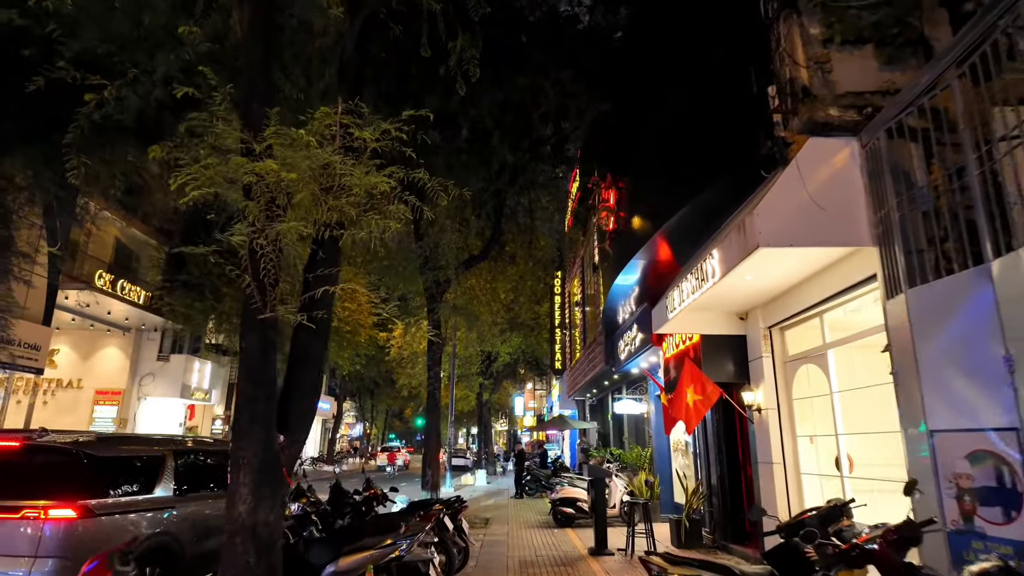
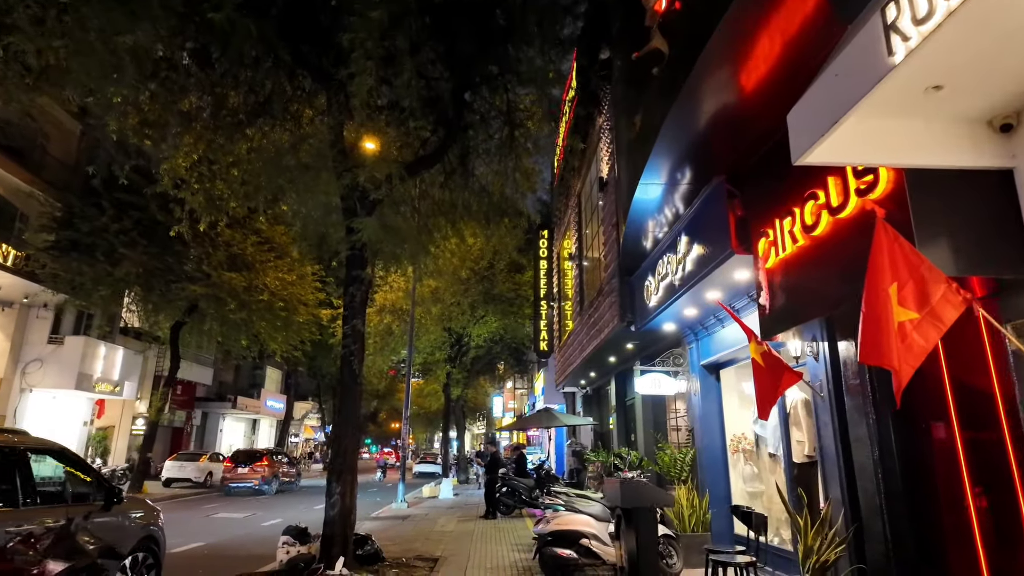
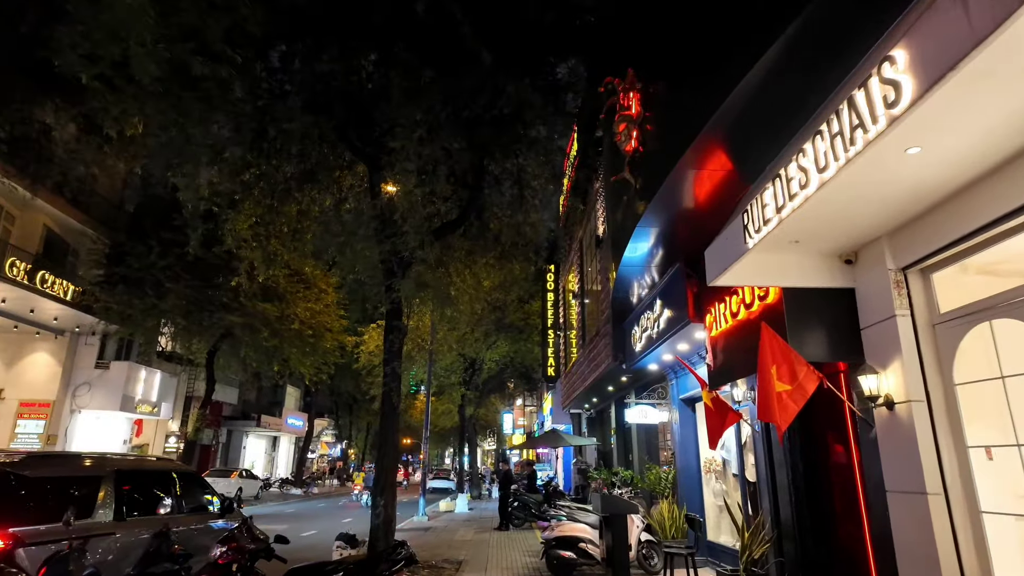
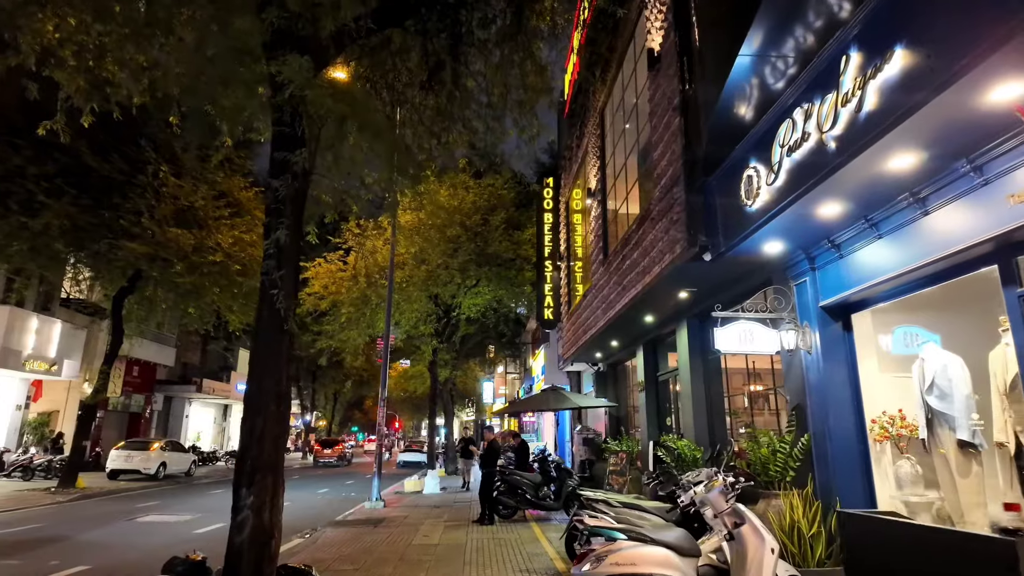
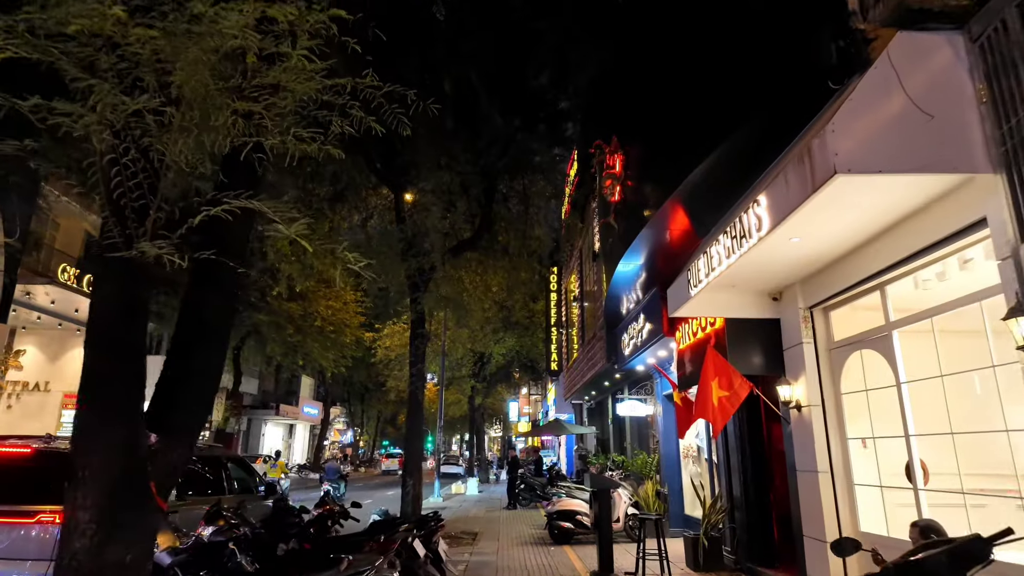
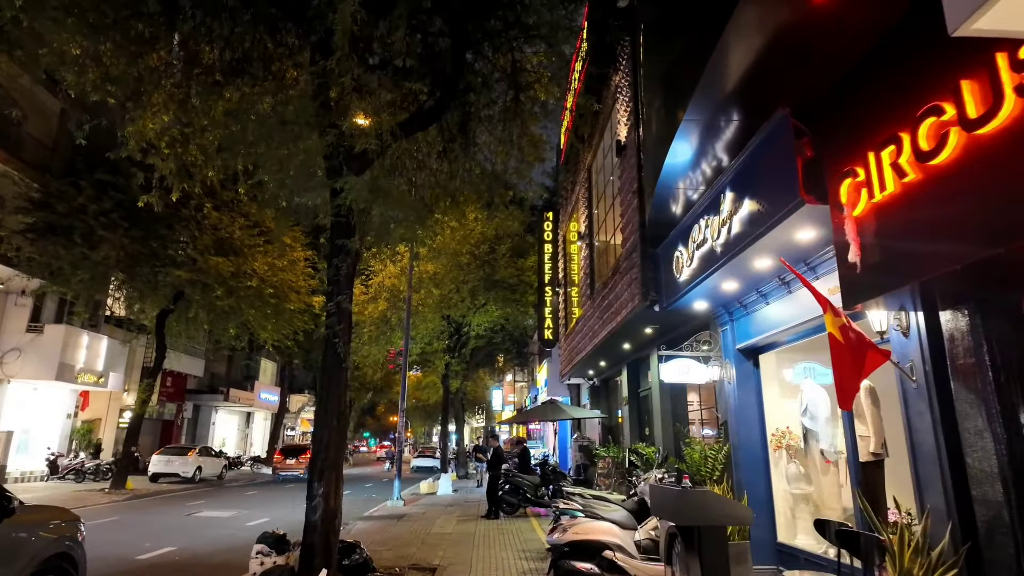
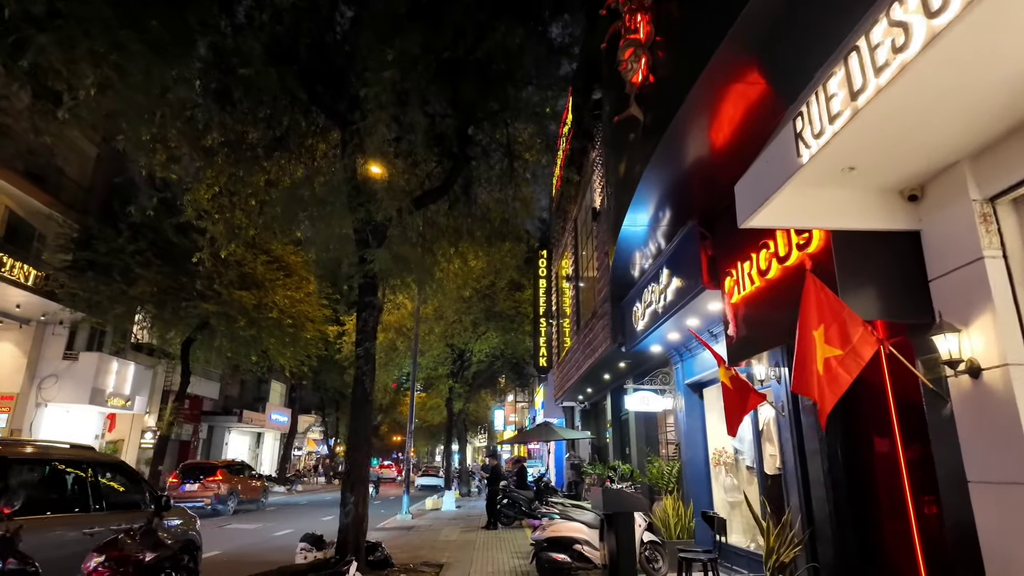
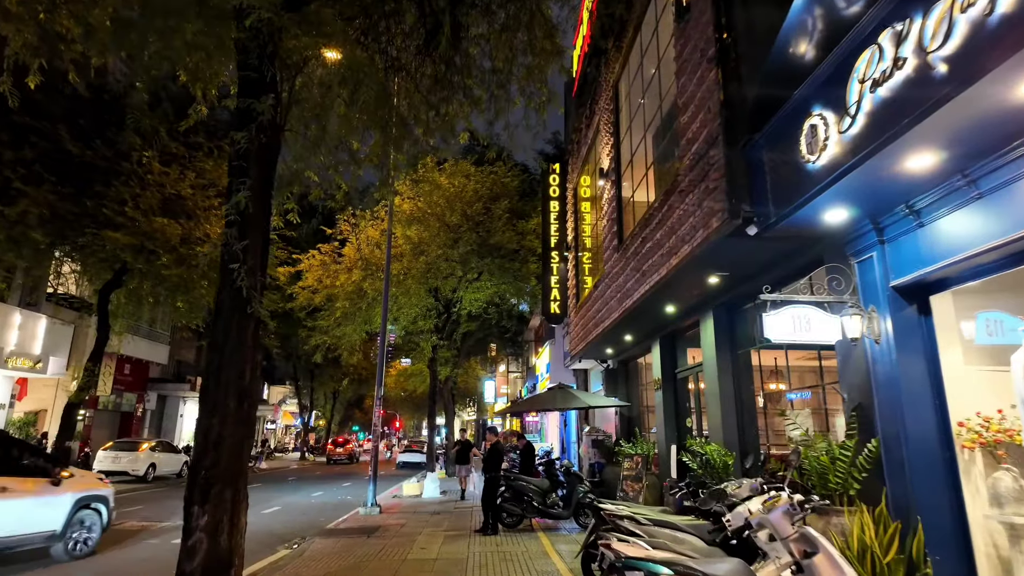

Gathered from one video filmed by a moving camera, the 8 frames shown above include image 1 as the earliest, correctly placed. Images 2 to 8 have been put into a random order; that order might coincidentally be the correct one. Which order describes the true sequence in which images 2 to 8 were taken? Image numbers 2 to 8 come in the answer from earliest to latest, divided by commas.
5, 3, 7, 2, 6, 4, 8
